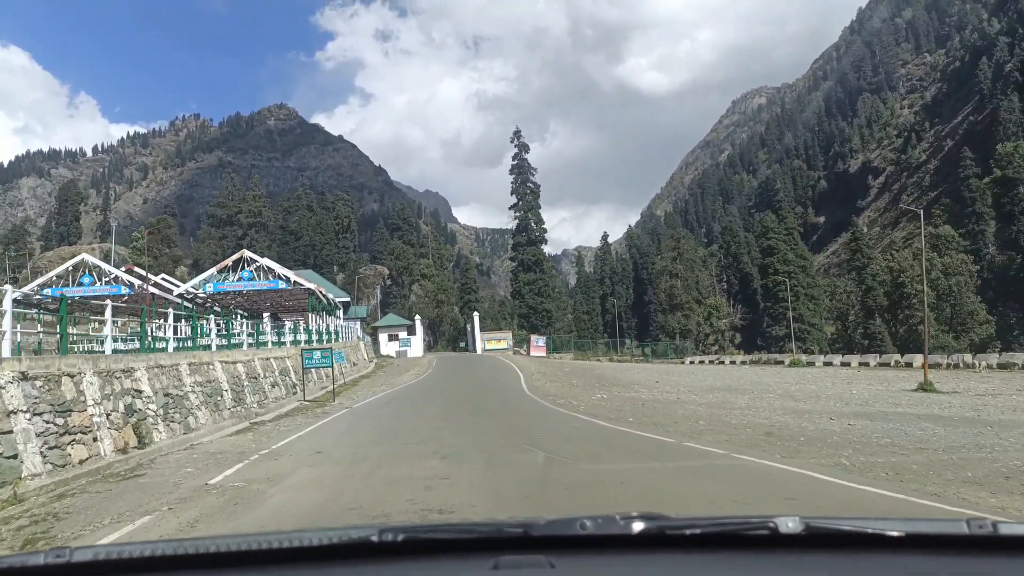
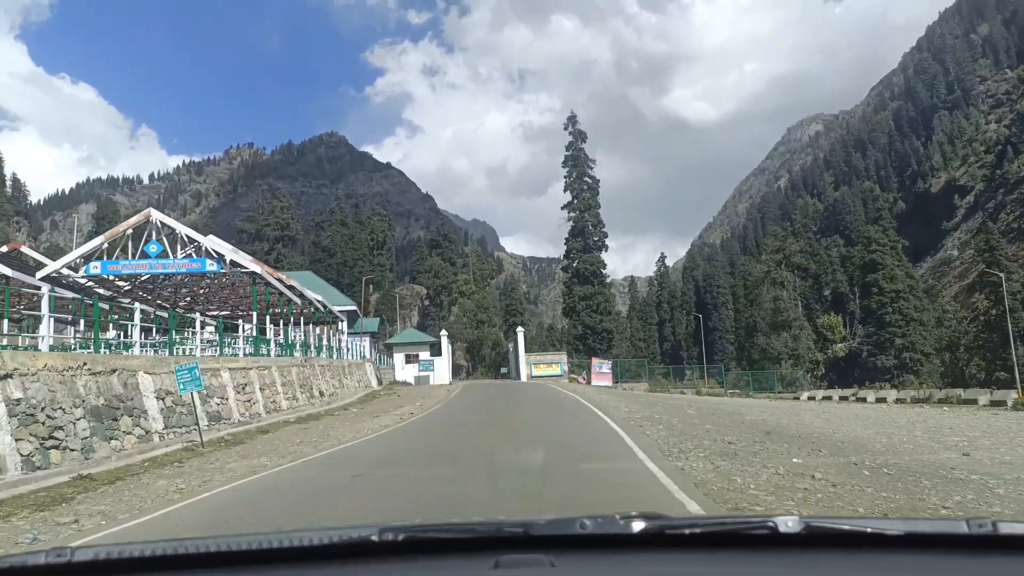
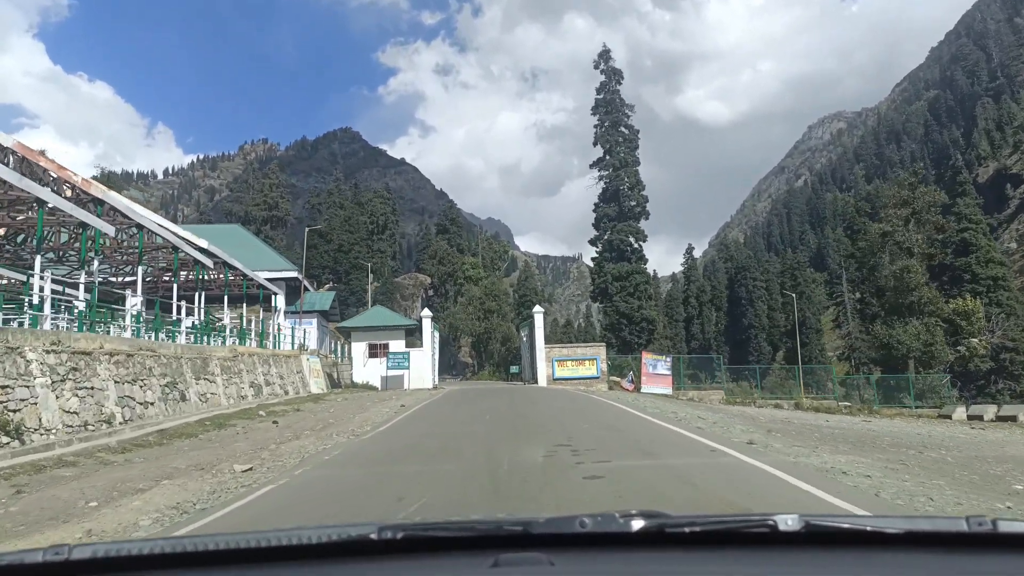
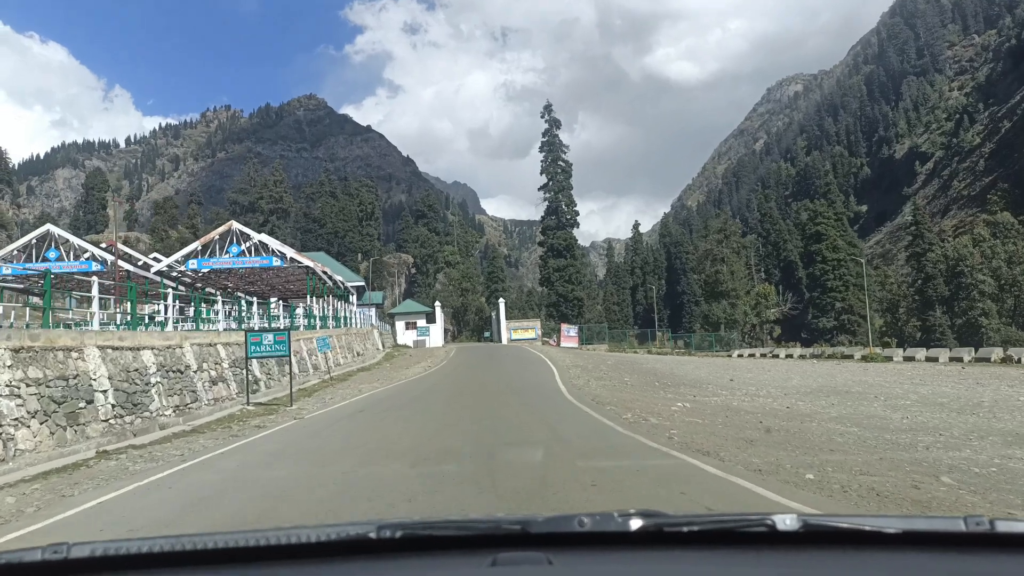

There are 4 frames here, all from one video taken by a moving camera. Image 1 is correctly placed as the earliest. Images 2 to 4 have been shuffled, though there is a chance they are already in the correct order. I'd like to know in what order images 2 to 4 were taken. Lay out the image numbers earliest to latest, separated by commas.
4, 2, 3
